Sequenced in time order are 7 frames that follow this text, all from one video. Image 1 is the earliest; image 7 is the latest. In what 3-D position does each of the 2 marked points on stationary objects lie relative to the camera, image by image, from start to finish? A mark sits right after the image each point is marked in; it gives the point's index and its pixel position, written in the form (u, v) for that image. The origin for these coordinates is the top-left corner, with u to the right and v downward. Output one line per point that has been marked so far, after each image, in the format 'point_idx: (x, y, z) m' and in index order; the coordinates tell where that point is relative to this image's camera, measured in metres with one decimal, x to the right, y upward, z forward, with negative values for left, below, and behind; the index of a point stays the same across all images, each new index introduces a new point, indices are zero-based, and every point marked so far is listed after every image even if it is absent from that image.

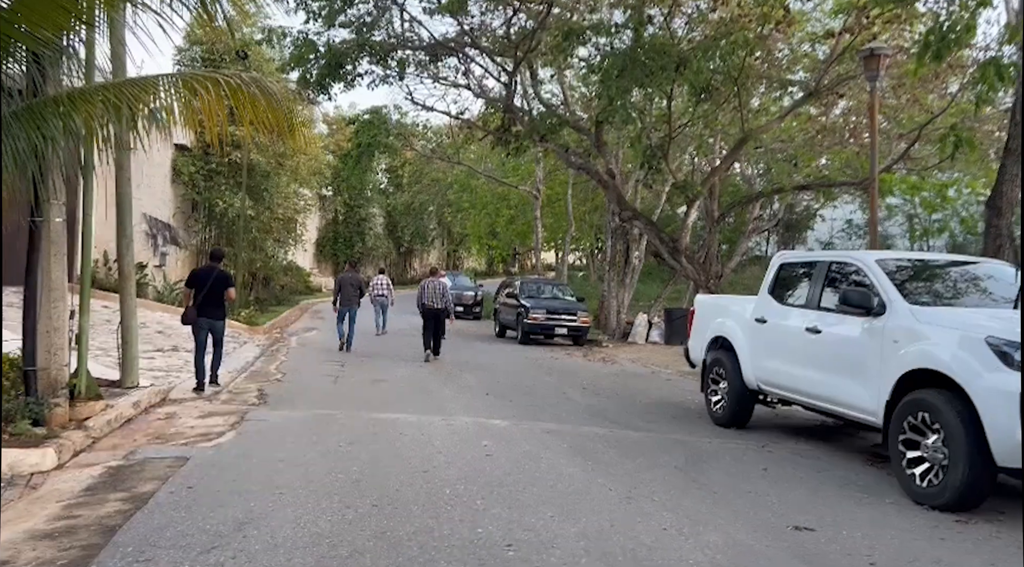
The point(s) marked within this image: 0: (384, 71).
0: (-2.8, +4.7, +19.8) m
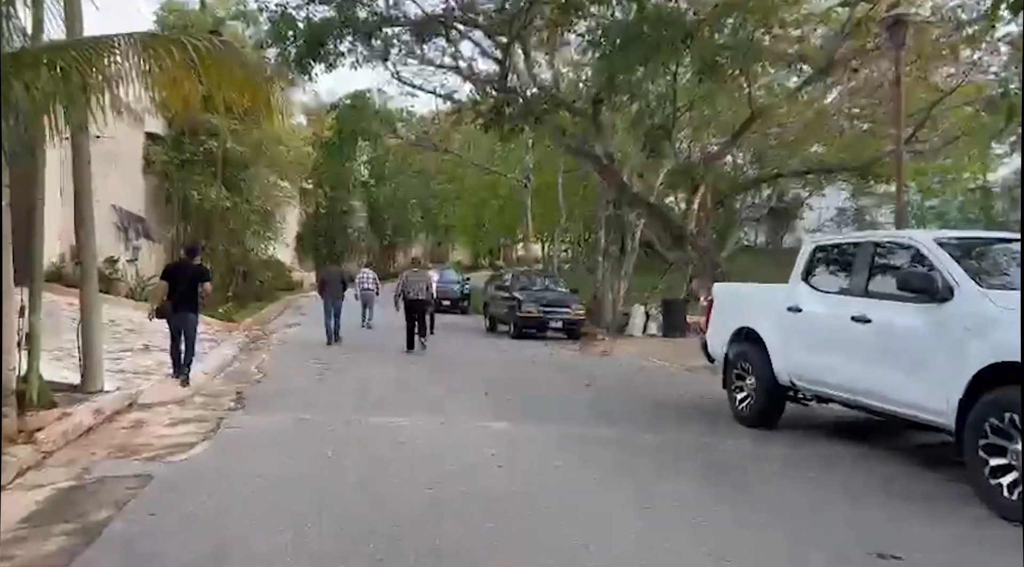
0: (-3.0, +4.8, +18.7) m
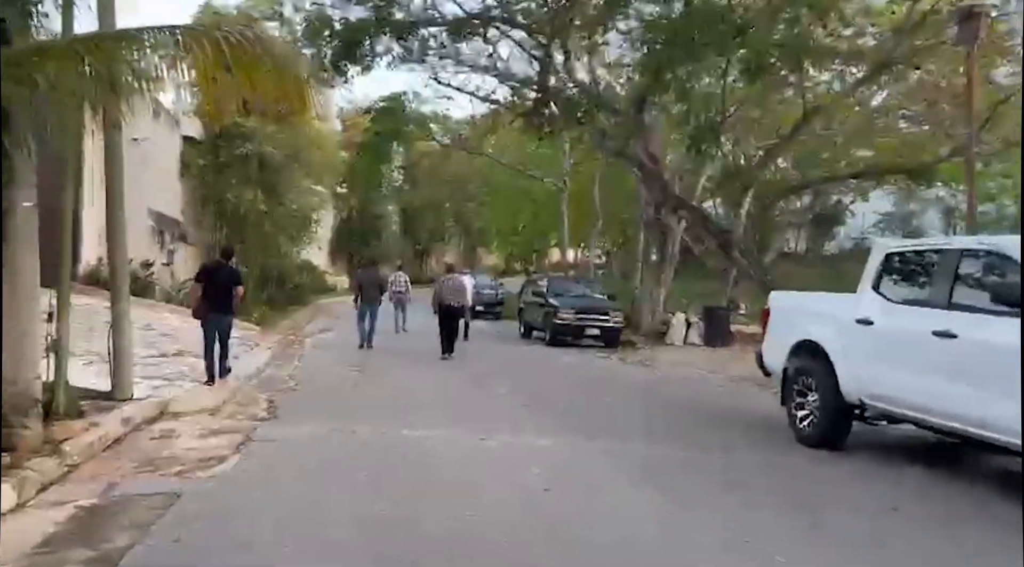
0: (-2.1, +4.7, +18.4) m
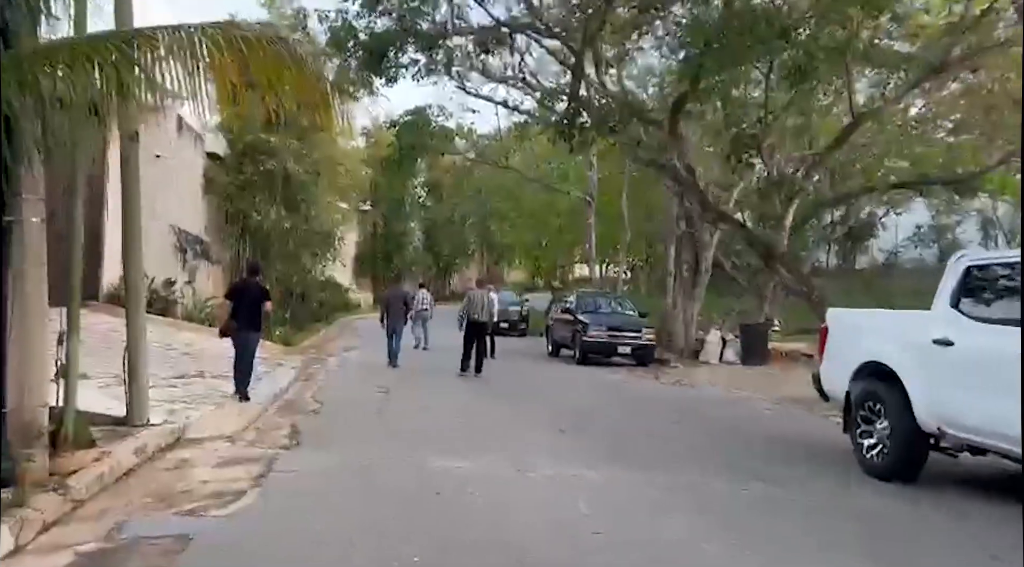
0: (-1.6, +4.4, +17.8) m
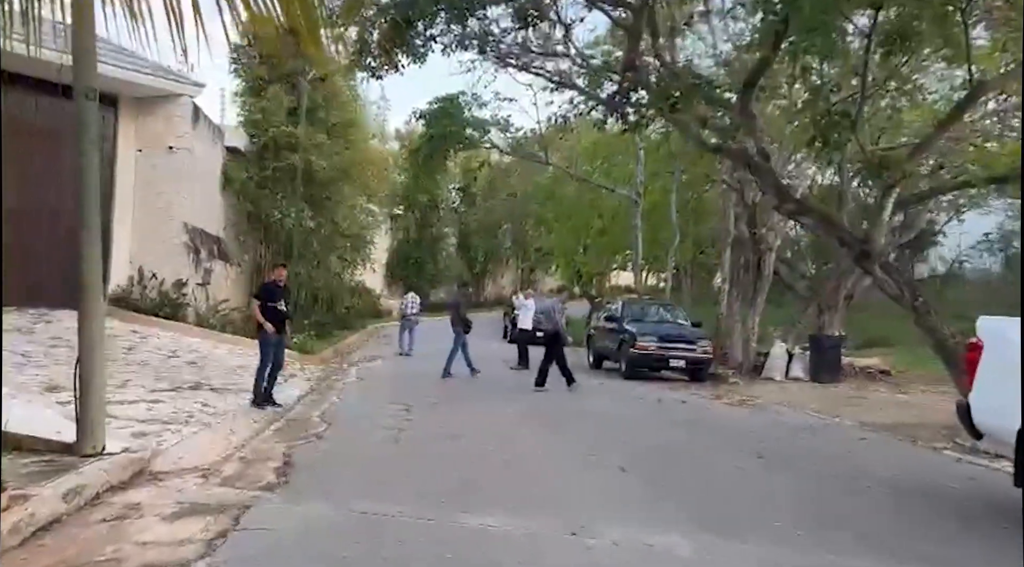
0: (-0.8, +4.3, +15.8) m
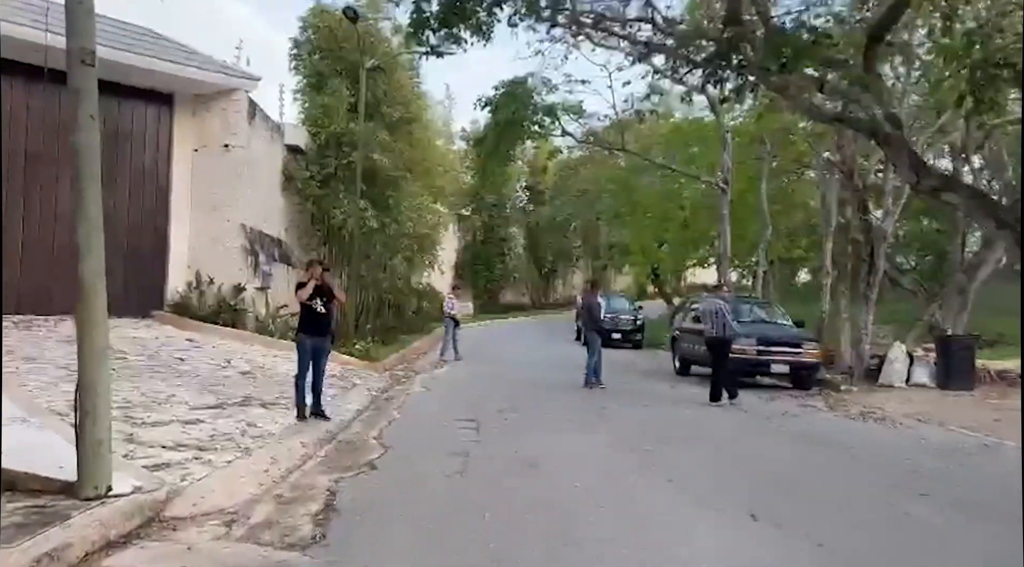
0: (+0.3, +4.3, +14.0) m
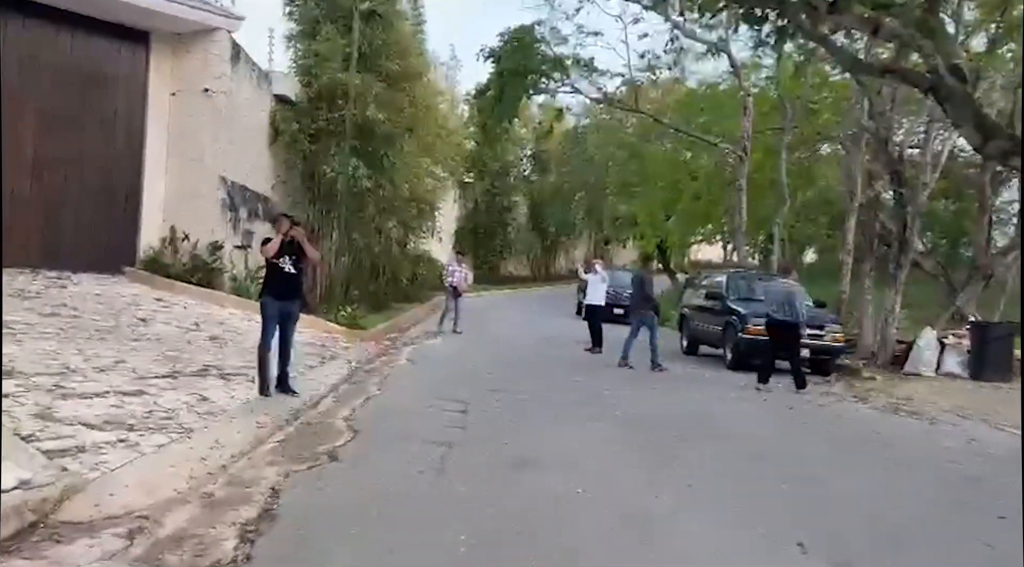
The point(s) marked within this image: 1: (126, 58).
0: (+0.4, +4.8, +12.4) m
1: (-8.0, +4.7, +19.1) m
